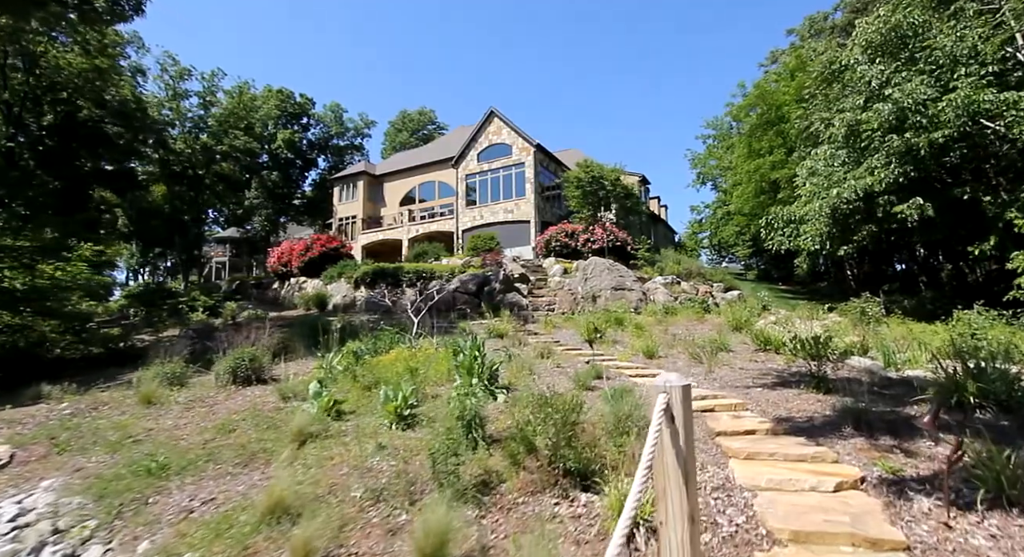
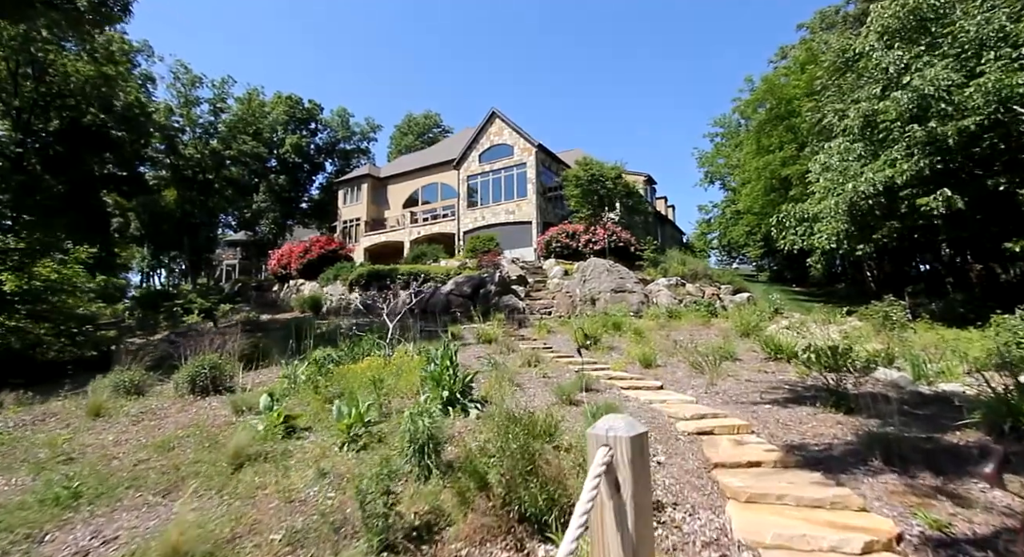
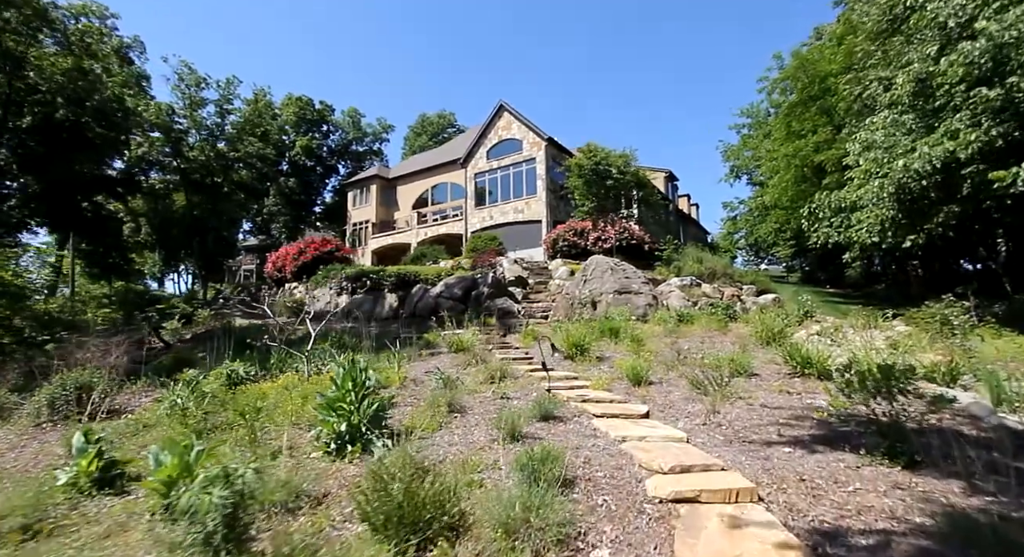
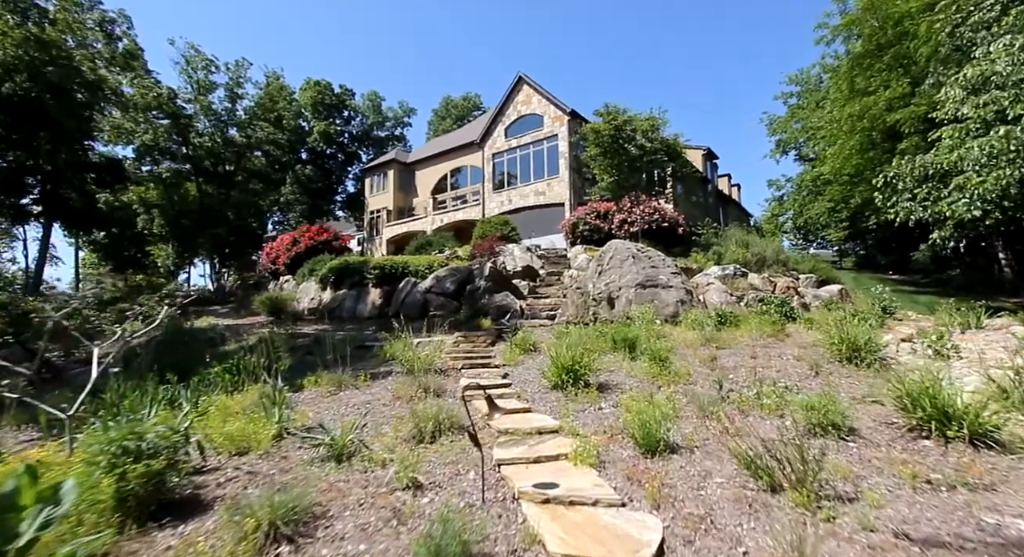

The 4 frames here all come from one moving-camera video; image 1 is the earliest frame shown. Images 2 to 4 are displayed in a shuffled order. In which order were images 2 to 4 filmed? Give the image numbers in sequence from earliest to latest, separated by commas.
2, 3, 4
